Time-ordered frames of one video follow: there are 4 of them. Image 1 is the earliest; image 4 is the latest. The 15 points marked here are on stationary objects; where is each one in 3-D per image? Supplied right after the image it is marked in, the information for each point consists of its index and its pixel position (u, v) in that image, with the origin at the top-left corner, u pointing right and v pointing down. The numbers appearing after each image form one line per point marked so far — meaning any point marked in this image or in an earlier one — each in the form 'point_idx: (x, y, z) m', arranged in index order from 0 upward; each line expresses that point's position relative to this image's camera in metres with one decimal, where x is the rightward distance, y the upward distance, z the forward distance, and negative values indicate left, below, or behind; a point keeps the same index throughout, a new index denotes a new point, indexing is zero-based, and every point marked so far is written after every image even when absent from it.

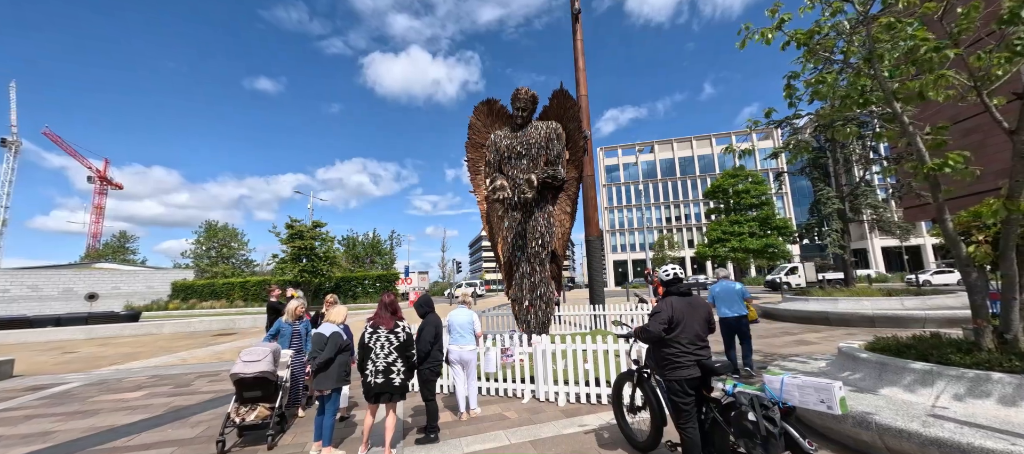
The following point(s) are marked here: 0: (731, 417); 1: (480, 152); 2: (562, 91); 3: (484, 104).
0: (+1.6, -1.4, +2.7) m
1: (-0.8, +1.9, +9.2) m
2: (+1.1, +3.1, +8.5) m
3: (-0.7, +3.0, +9.1) m
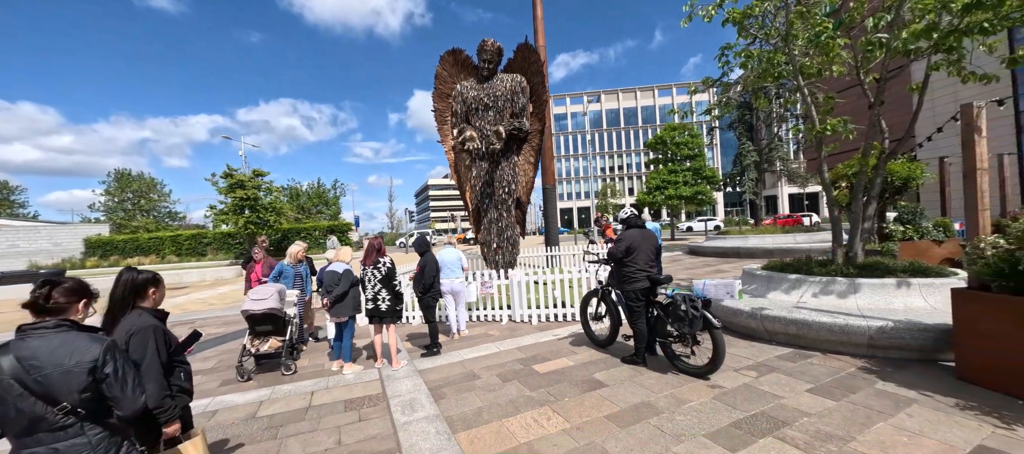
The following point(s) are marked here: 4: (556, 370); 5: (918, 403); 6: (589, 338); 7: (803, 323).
0: (+1.7, -0.9, +3.8) m
1: (-1.7, +3.2, +9.4) m
2: (+0.3, +4.4, +8.8) m
3: (-1.5, +4.3, +9.2) m
4: (+0.5, -1.6, +4.1) m
5: (+3.2, -1.4, +2.9) m
6: (+1.0, -1.5, +4.9) m
7: (+3.2, -1.1, +4.1) m
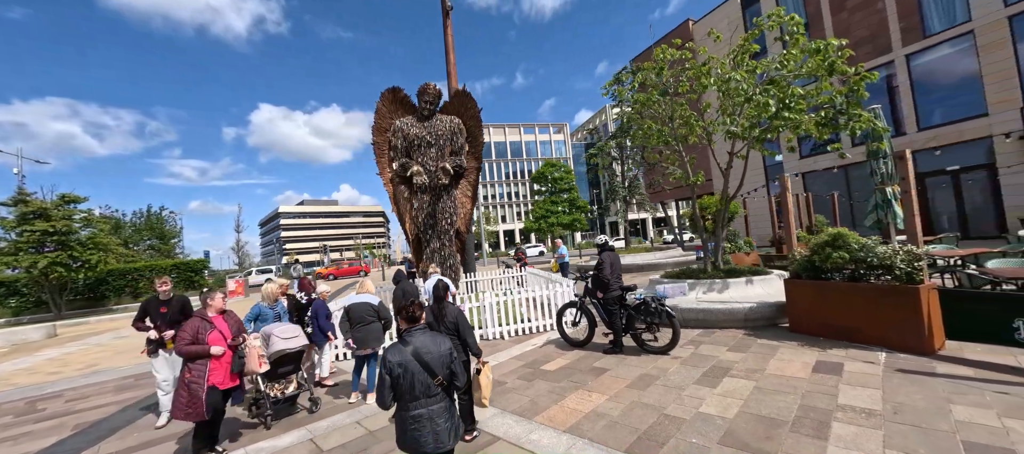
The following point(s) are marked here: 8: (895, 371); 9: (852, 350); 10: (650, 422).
0: (+1.9, -1.2, +5.3) m
1: (-3.4, +2.4, +9.7) m
2: (-1.3, +3.6, +9.9) m
3: (-3.2, +3.5, +9.6) m
4: (+0.7, -2.0, +5.1) m
5: (+3.7, -1.6, +5.0) m
6: (+0.9, -1.9, +6.0) m
7: (+3.2, -1.4, +6.1) m
8: (+4.1, -1.5, +3.9) m
9: (+4.2, -1.5, +4.6) m
10: (+1.3, -1.8, +3.4) m
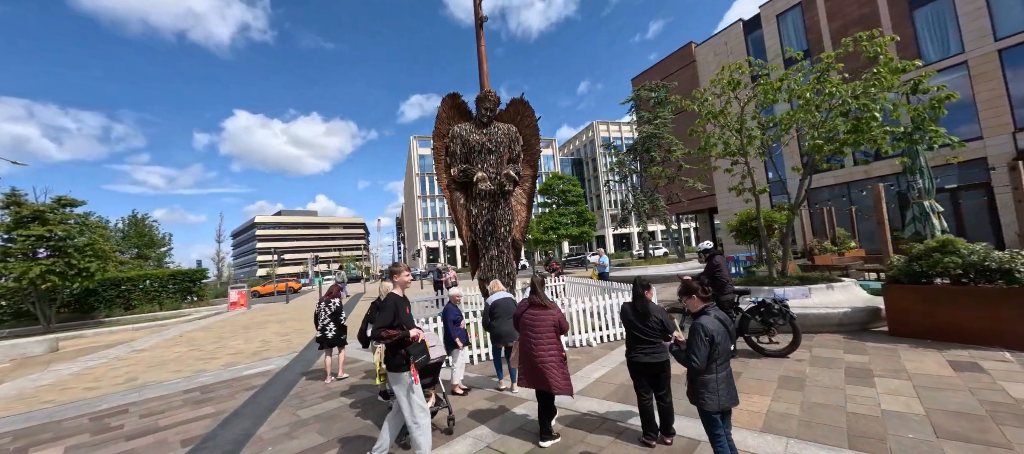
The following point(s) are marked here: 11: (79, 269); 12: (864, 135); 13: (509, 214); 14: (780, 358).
0: (+3.6, -1.3, +5.4) m
1: (-1.8, +2.2, +9.6) m
2: (+0.2, +3.4, +10.0) m
3: (-1.7, +3.4, +9.5) m
4: (+2.4, -2.0, +5.1) m
5: (+5.4, -1.7, +5.2) m
6: (+2.6, -2.0, +6.1) m
7: (+4.9, -1.5, +6.3) m
8: (+5.9, -1.6, +4.1) m
9: (+6.0, -1.6, +4.8) m
10: (+3.1, -1.8, +3.5) m
11: (-17.1, -1.6, +14.5) m
12: (+6.3, +1.6, +6.5) m
13: (-0.1, +0.3, +9.5) m
14: (+3.8, -1.9, +5.2) m
